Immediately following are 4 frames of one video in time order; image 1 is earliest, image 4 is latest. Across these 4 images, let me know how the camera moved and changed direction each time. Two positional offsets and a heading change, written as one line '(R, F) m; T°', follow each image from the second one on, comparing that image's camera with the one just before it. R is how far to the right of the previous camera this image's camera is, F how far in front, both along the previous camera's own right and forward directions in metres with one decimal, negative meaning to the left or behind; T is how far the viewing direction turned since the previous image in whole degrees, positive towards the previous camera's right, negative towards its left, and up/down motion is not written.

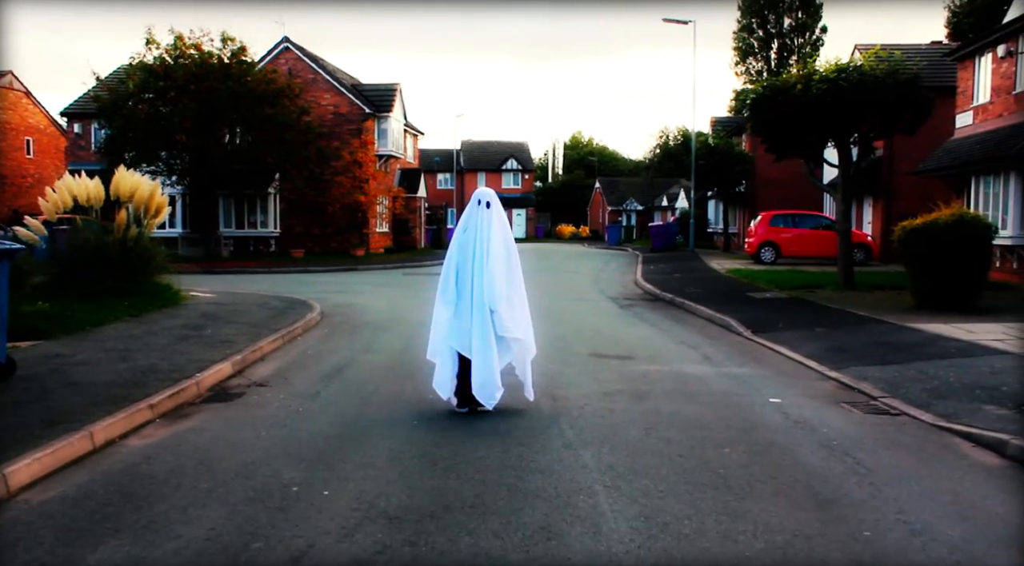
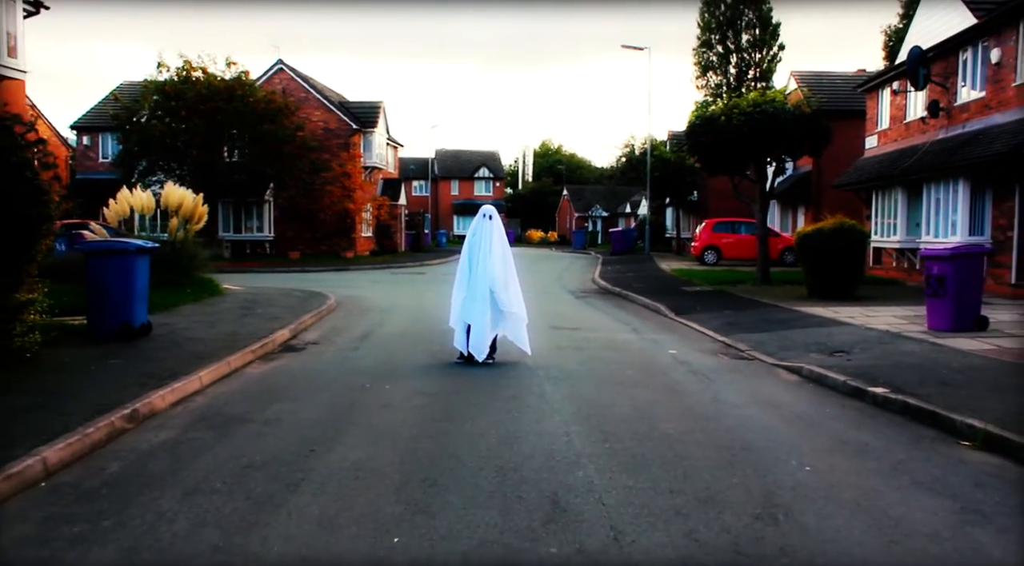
(-0.1, -3.6) m; +2°
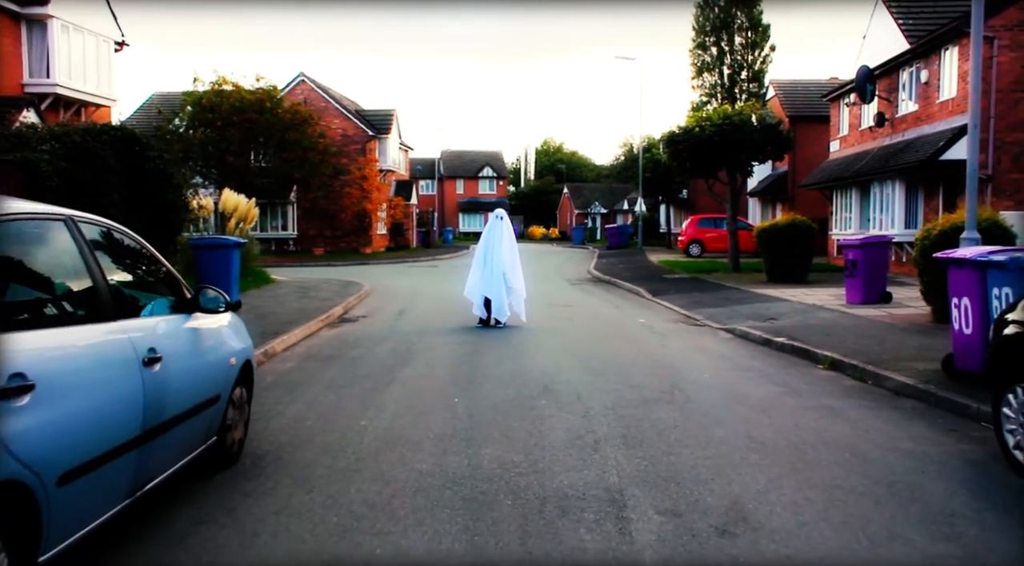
(0.0, -3.4) m; 0°
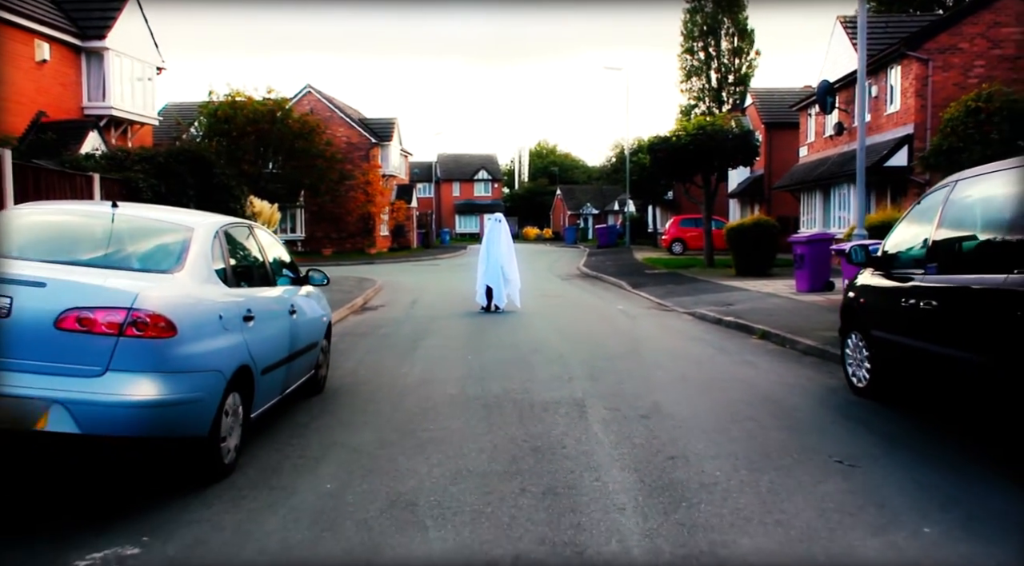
(0.0, -2.6) m; 0°
